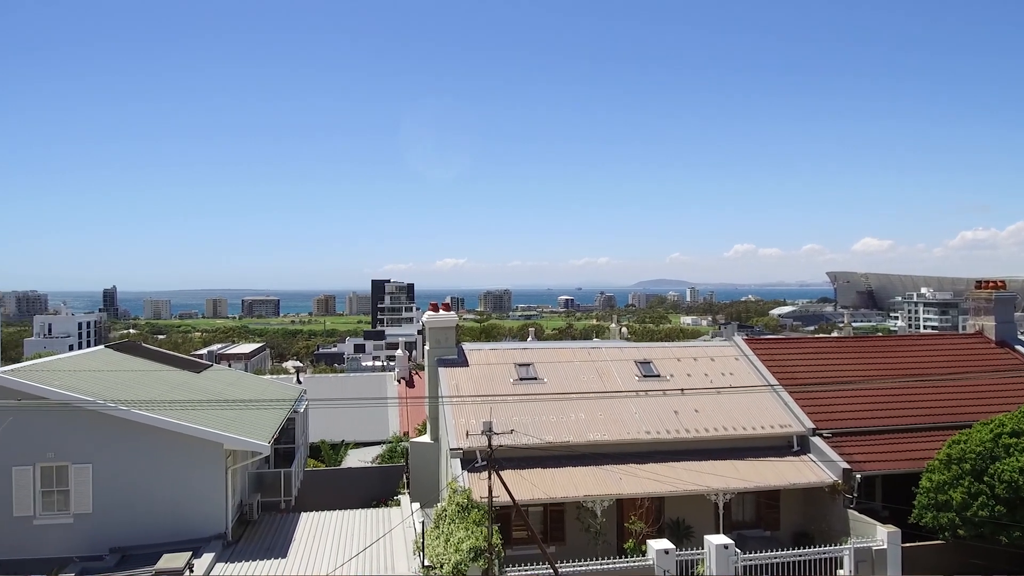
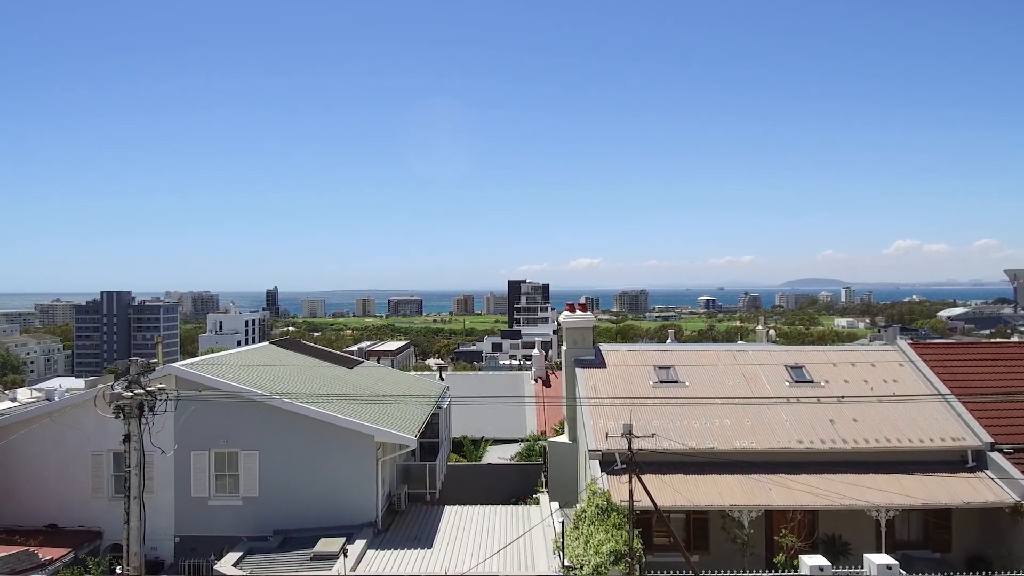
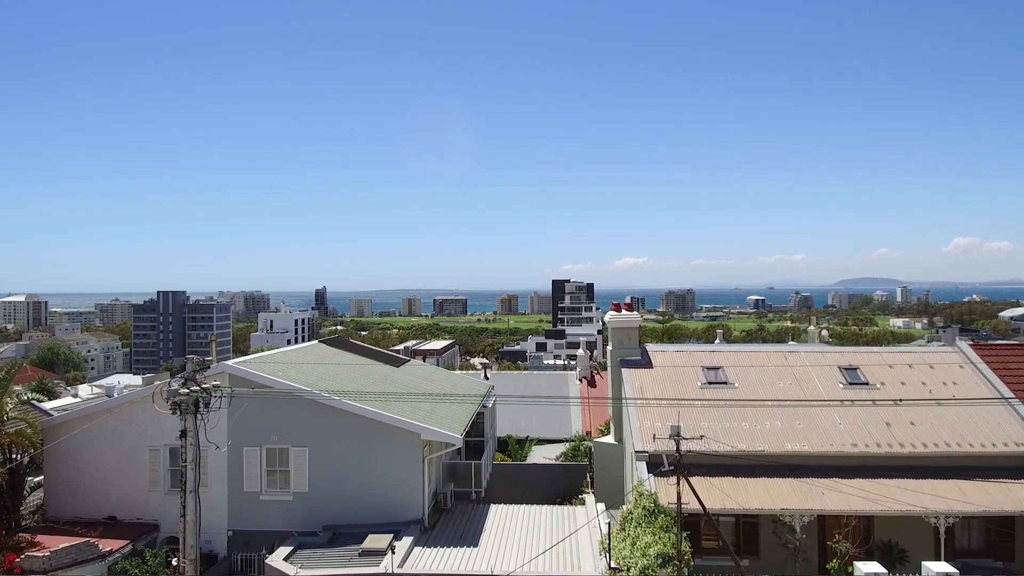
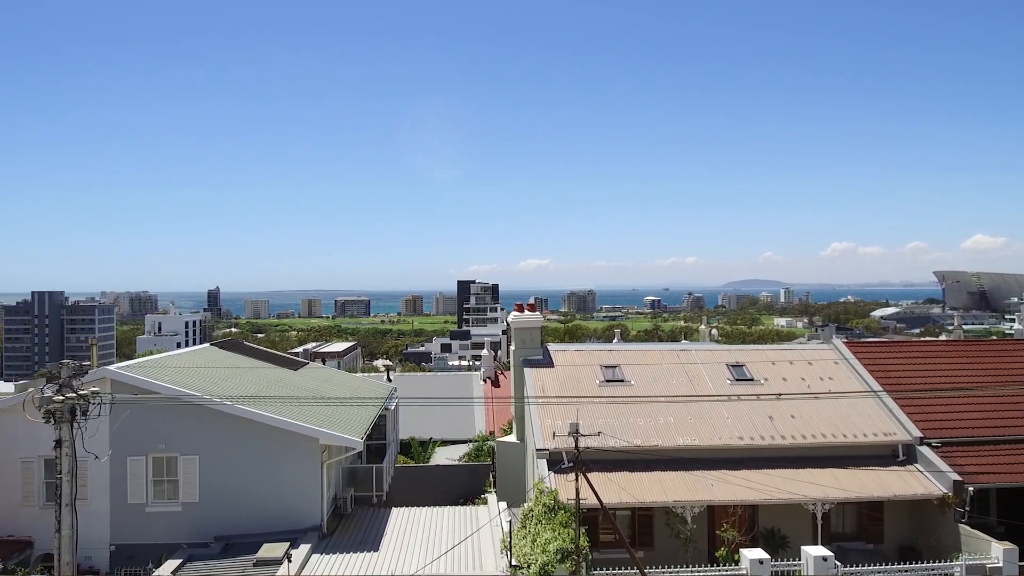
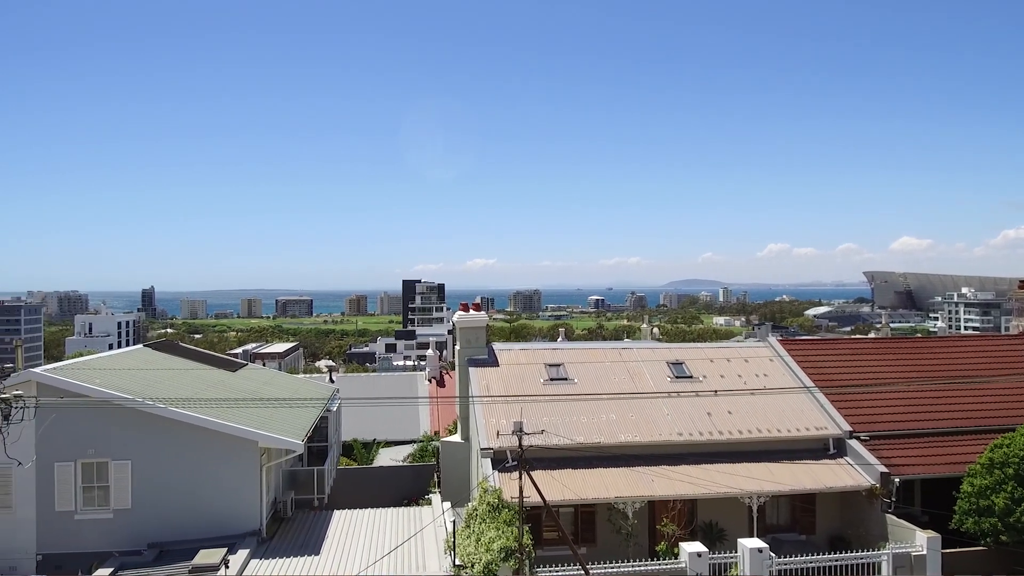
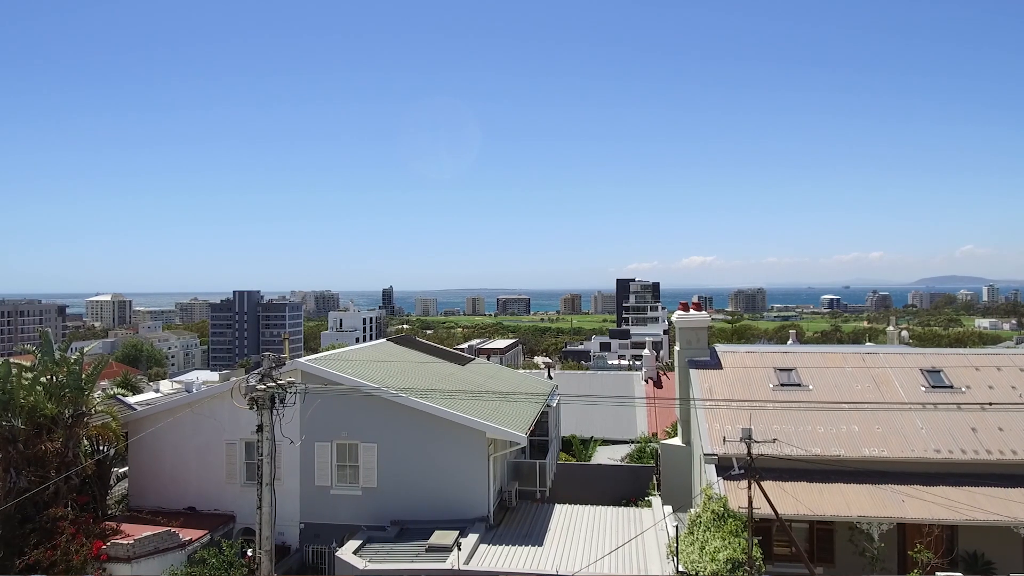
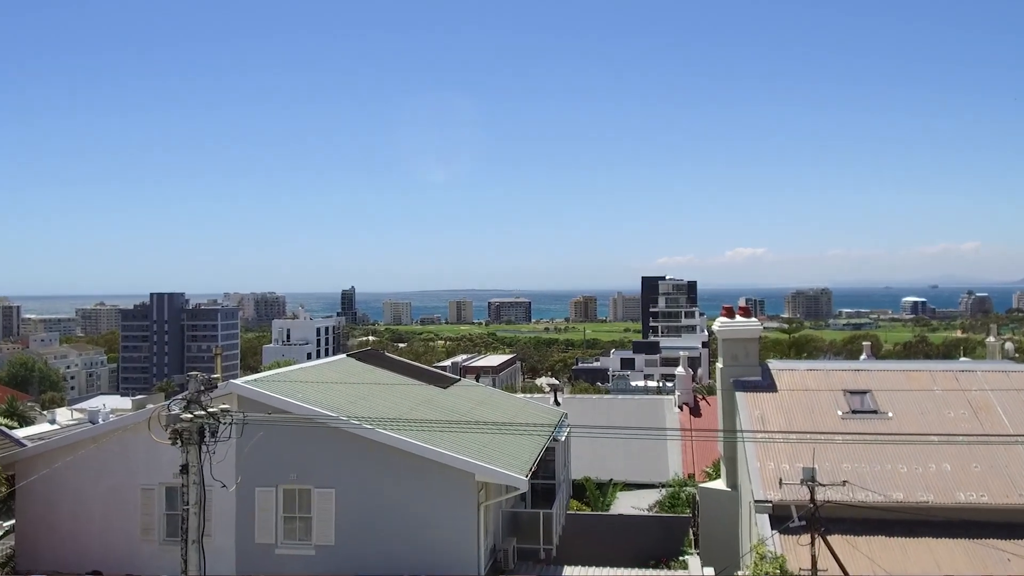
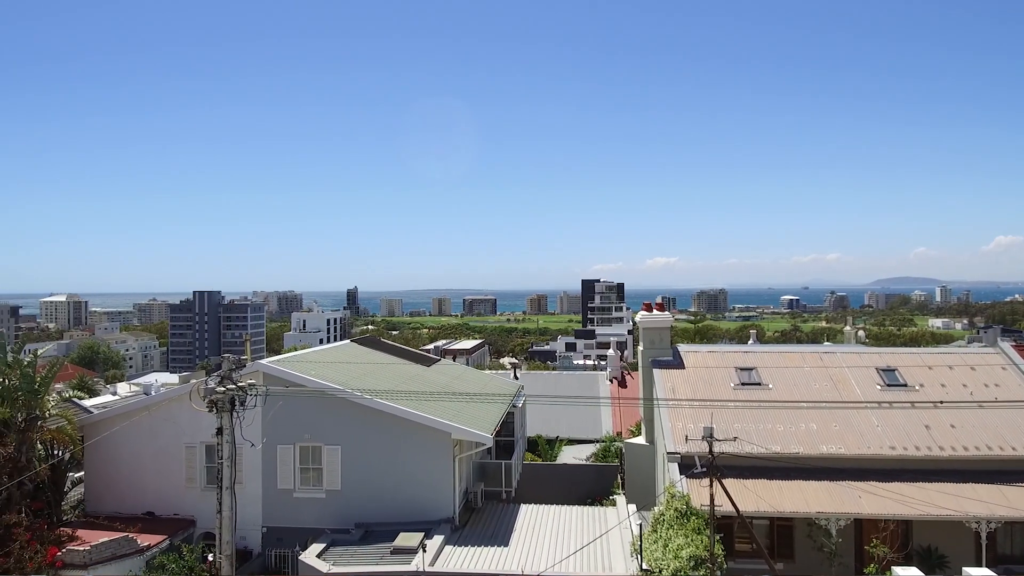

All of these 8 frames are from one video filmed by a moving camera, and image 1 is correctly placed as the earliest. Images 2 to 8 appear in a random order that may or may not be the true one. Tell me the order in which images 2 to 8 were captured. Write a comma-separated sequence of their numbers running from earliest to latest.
5, 4, 2, 3, 8, 6, 7
